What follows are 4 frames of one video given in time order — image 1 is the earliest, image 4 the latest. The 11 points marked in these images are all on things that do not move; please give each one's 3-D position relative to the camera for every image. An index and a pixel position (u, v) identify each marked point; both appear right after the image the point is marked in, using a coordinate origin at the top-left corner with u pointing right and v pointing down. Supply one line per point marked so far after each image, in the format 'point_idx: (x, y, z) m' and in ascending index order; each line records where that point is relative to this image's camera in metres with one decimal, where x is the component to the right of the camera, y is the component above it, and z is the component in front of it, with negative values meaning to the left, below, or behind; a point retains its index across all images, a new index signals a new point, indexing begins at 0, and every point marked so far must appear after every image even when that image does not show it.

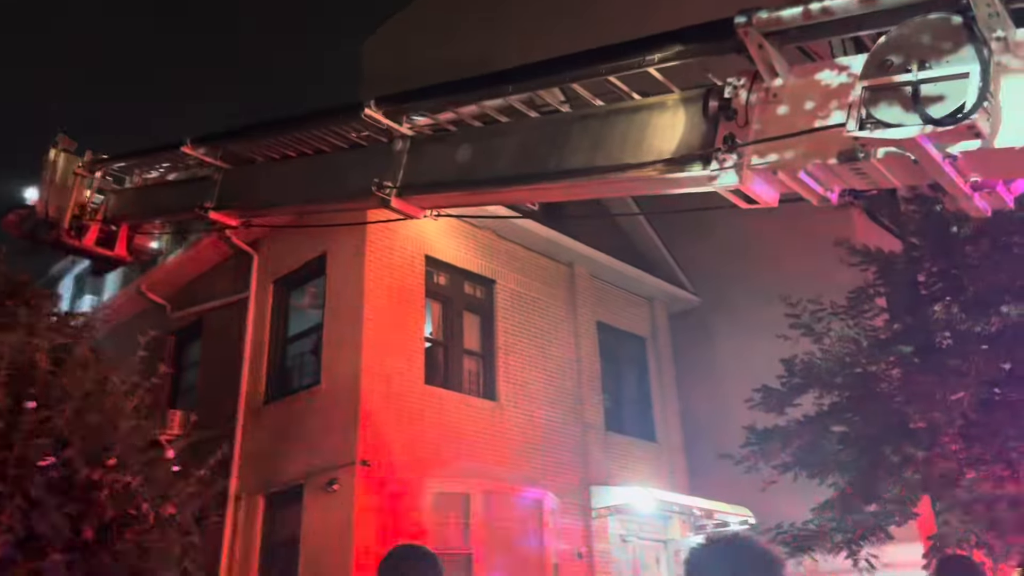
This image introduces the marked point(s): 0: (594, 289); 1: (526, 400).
0: (+1.3, 0.0, +12.4) m
1: (+0.2, -1.5, +10.6) m
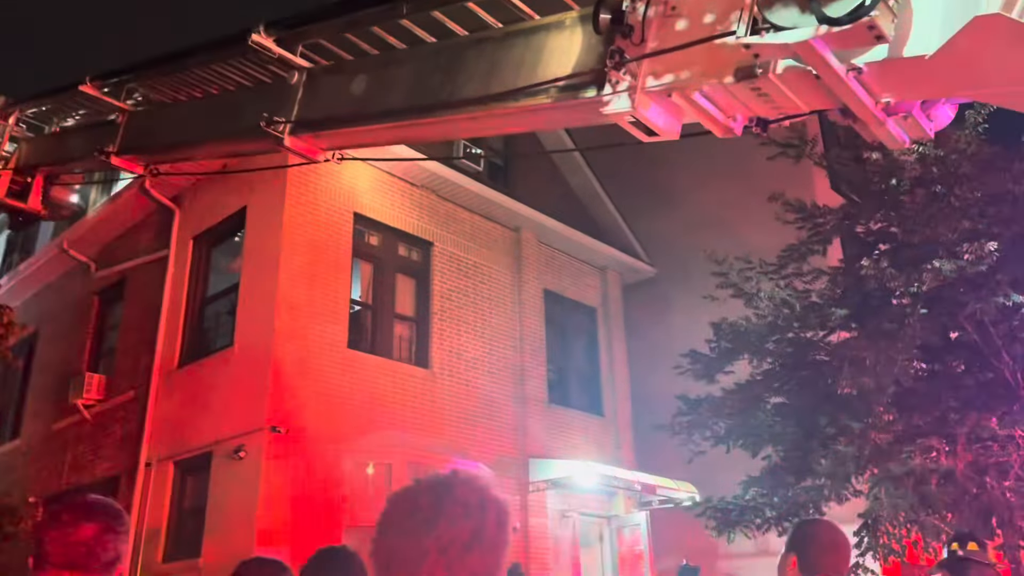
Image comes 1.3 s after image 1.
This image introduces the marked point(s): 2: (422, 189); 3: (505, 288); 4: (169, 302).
0: (+0.5, +0.5, +11.8) m
1: (-0.6, -1.0, +10.1) m
2: (-1.1, +1.3, +10.5) m
3: (-0.1, 0.0, +11.2) m
4: (-4.0, -0.2, +9.9) m
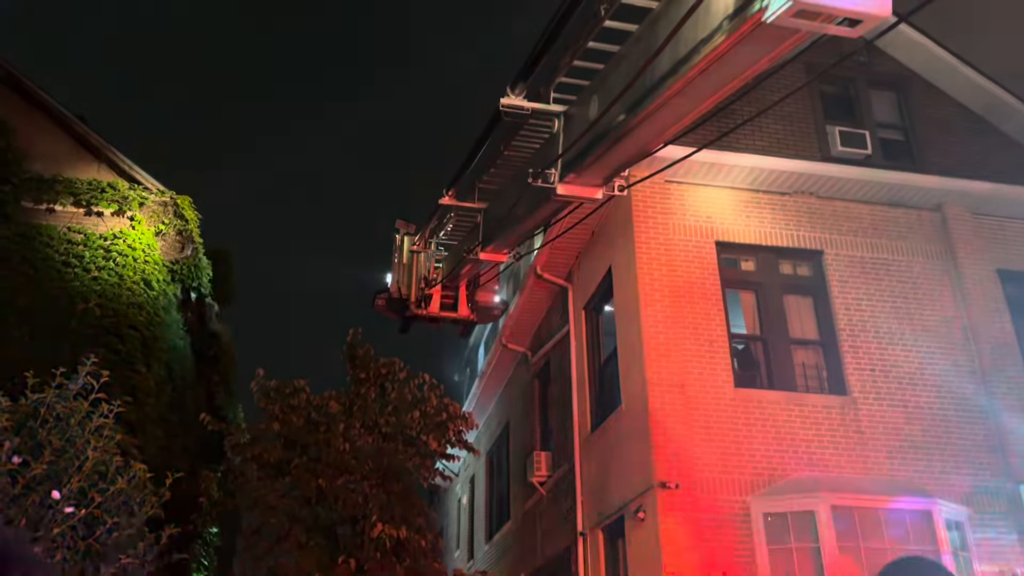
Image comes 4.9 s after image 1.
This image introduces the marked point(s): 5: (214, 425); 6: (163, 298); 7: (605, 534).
0: (+5.4, +0.7, +9.5) m
1: (+3.9, -1.0, +8.5) m
2: (+3.2, +1.0, +9.3) m
3: (+4.7, +0.1, +9.2) m
4: (+0.8, -1.1, +10.2) m
5: (-3.6, -1.7, +10.1) m
6: (-4.2, -0.1, +9.9) m
7: (+1.0, -2.7, +9.0) m
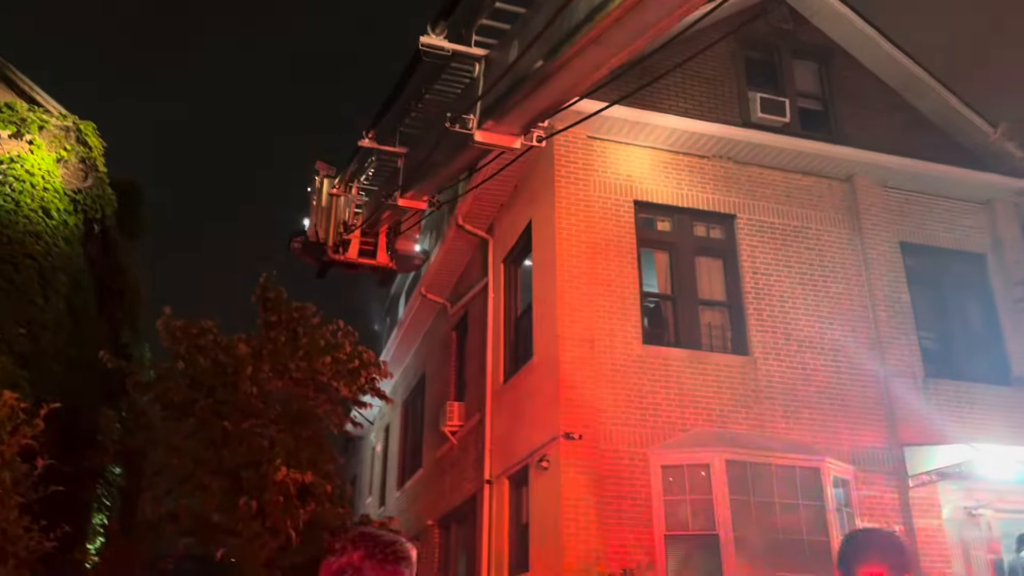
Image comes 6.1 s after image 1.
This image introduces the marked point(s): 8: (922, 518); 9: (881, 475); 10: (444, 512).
0: (+4.5, +1.0, +9.8) m
1: (+3.0, -0.7, +8.8) m
2: (+2.3, +1.5, +9.5) m
3: (+3.8, +0.4, +9.5) m
4: (-0.2, -0.5, +10.3) m
5: (-4.6, -0.9, +9.8) m
6: (-5.1, +0.7, +9.4) m
7: (0.0, -2.2, +9.2) m
8: (+4.1, -2.3, +8.2) m
9: (+3.7, -1.9, +8.4) m
10: (-1.0, -3.2, +11.8) m
